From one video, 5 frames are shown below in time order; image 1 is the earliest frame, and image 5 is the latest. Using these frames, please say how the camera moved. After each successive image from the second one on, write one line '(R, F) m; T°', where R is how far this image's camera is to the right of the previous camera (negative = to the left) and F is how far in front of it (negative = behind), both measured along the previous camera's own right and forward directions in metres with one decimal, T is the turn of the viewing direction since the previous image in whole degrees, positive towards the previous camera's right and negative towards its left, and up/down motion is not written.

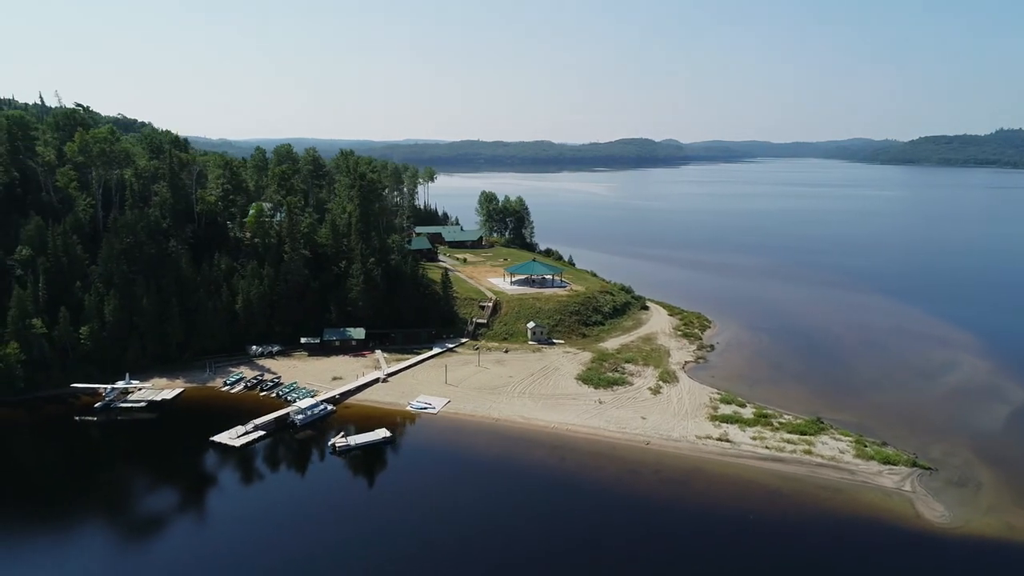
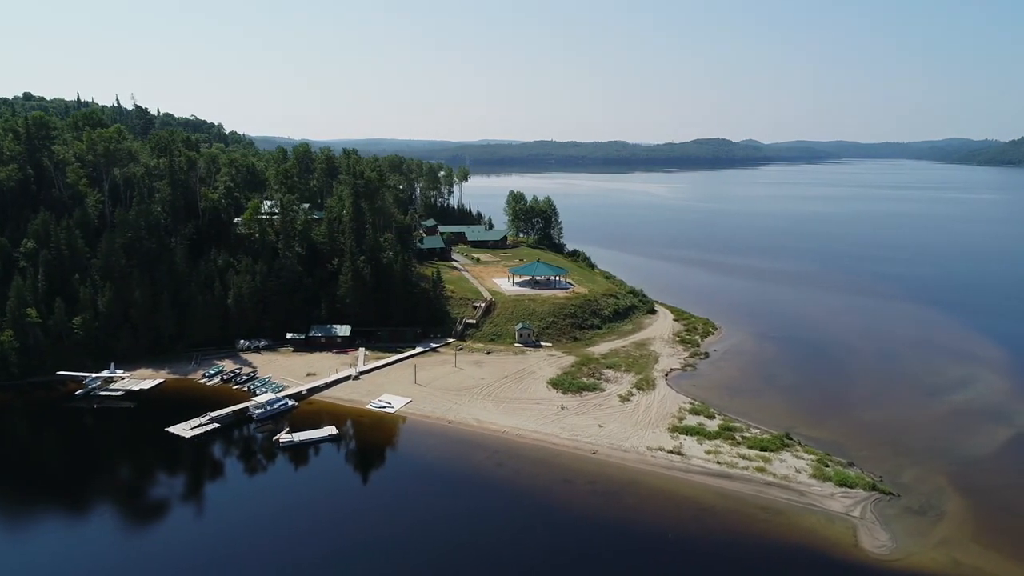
(+6.3, +1.1) m; -6°
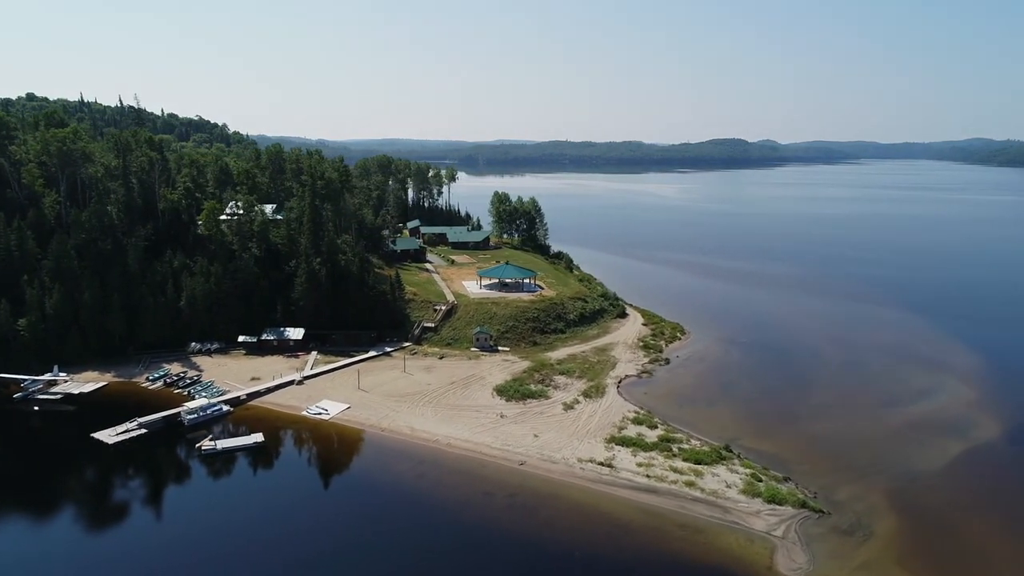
(+4.2, +1.2) m; -1°
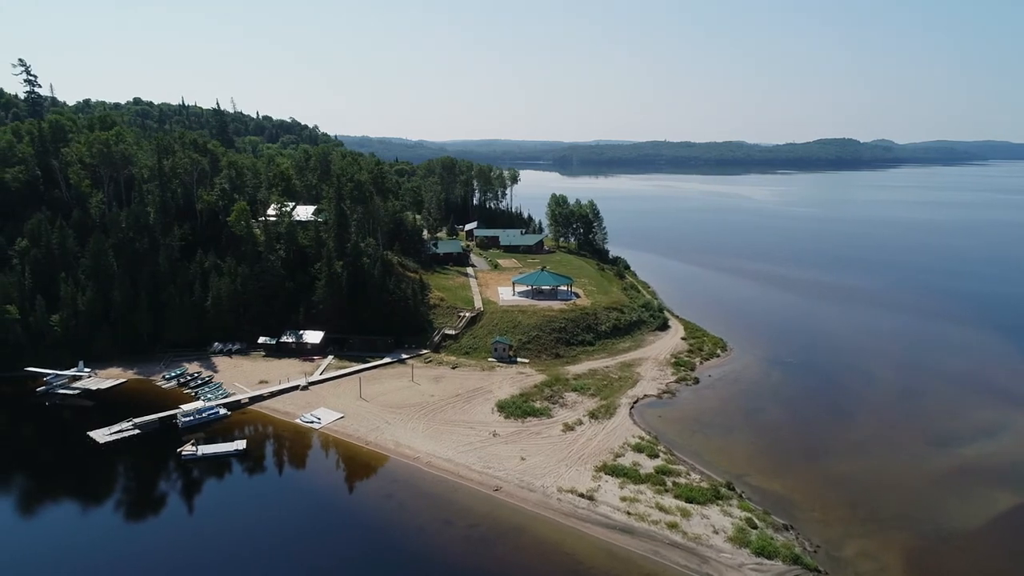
(+5.0, +2.6) m; -8°
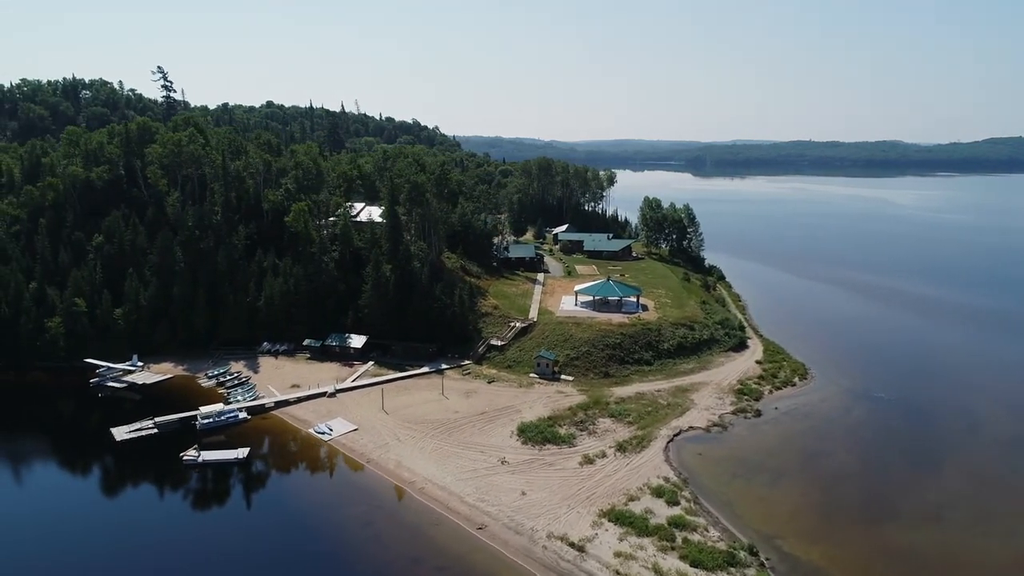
(+5.3, +3.8) m; -10°
